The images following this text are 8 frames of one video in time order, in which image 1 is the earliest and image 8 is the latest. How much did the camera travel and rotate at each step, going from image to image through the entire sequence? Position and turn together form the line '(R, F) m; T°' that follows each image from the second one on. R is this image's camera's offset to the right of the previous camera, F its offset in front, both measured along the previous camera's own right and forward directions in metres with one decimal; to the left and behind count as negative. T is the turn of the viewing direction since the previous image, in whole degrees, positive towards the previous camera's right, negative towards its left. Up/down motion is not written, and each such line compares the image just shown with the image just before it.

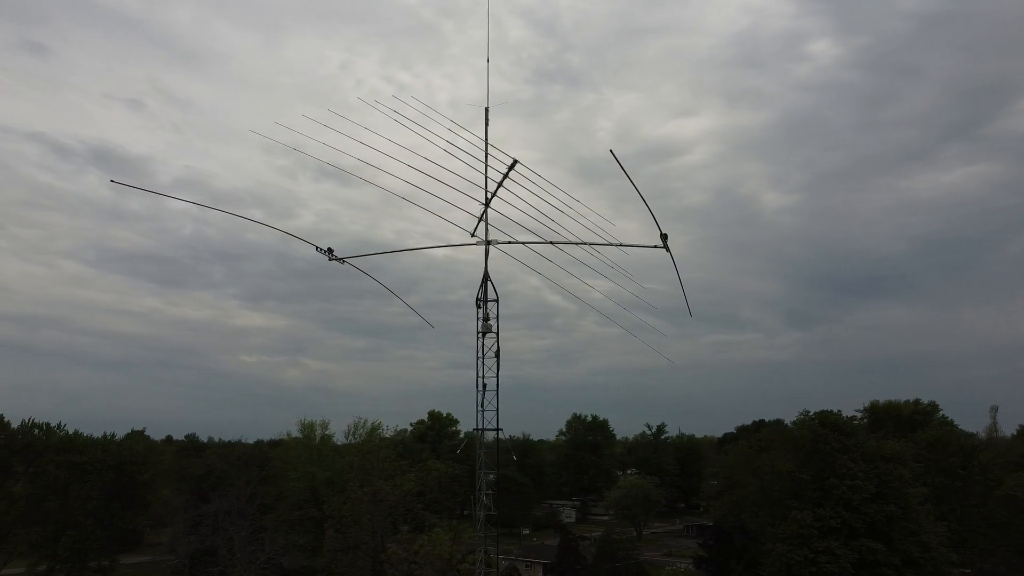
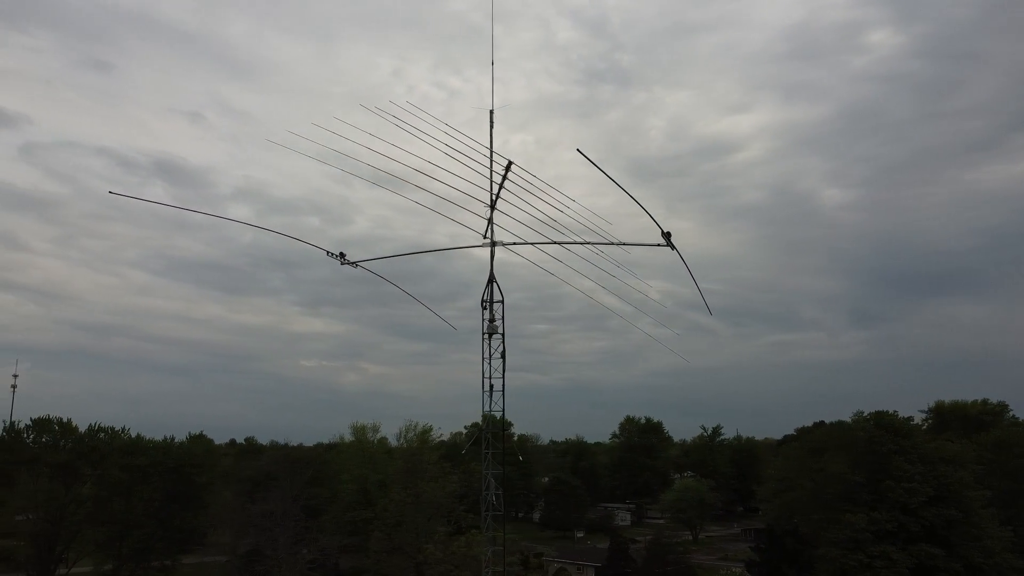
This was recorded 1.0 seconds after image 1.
(+0.3, -0.1) m; -4°
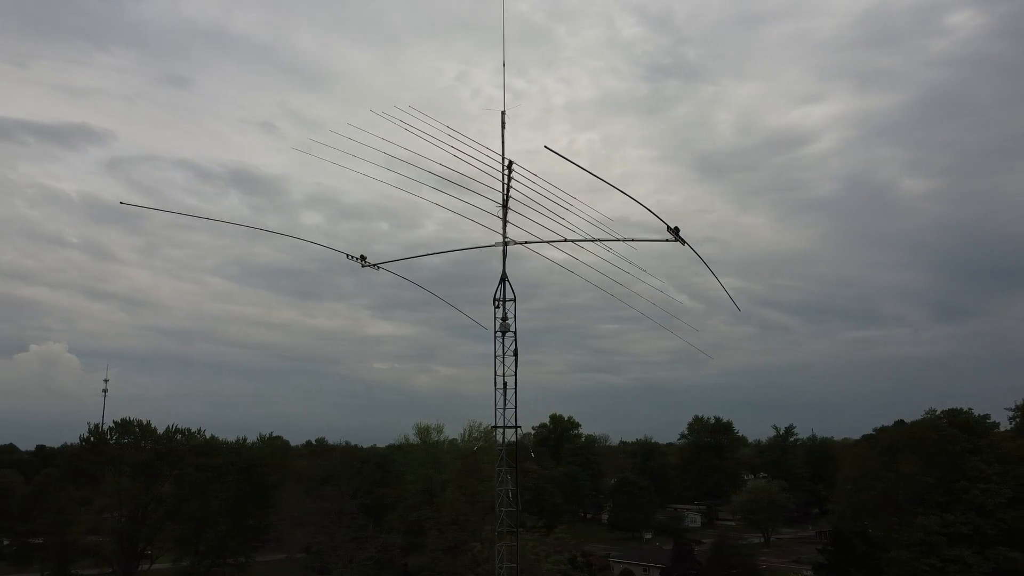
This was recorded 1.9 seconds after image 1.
(+0.3, -0.1) m; -5°
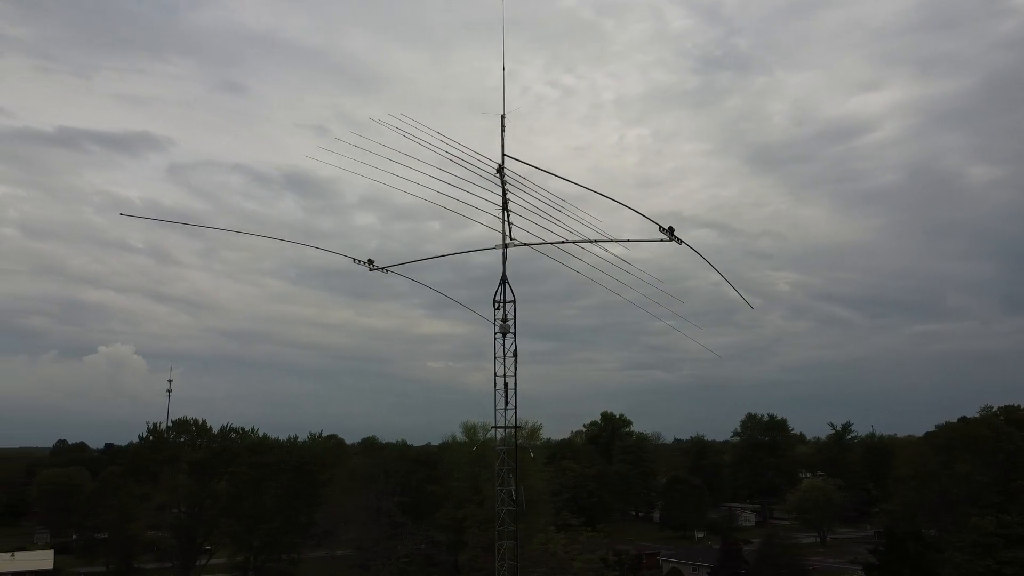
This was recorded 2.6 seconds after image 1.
(+0.3, -0.1) m; -4°
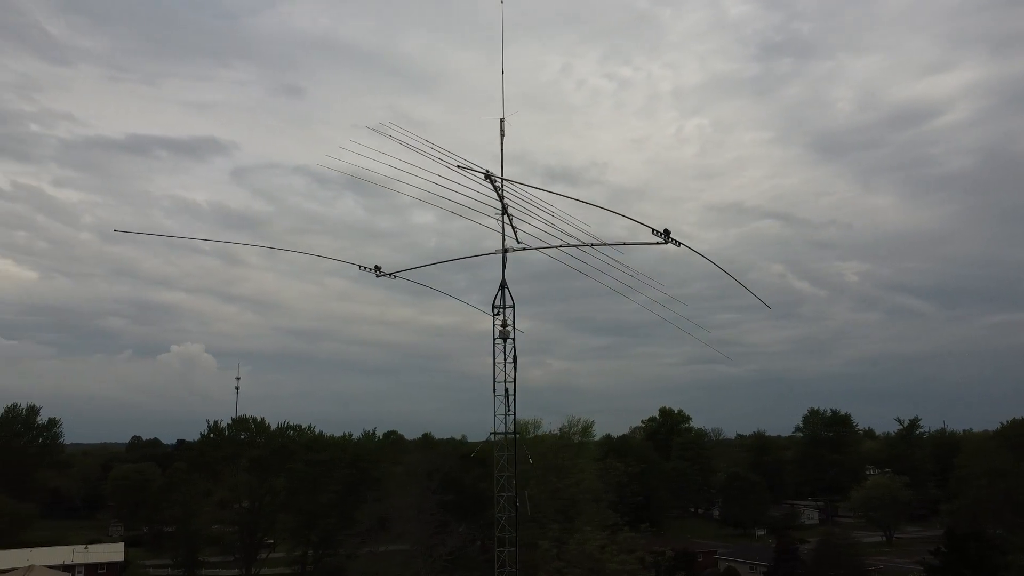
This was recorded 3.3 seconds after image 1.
(+0.4, 0.0) m; -4°
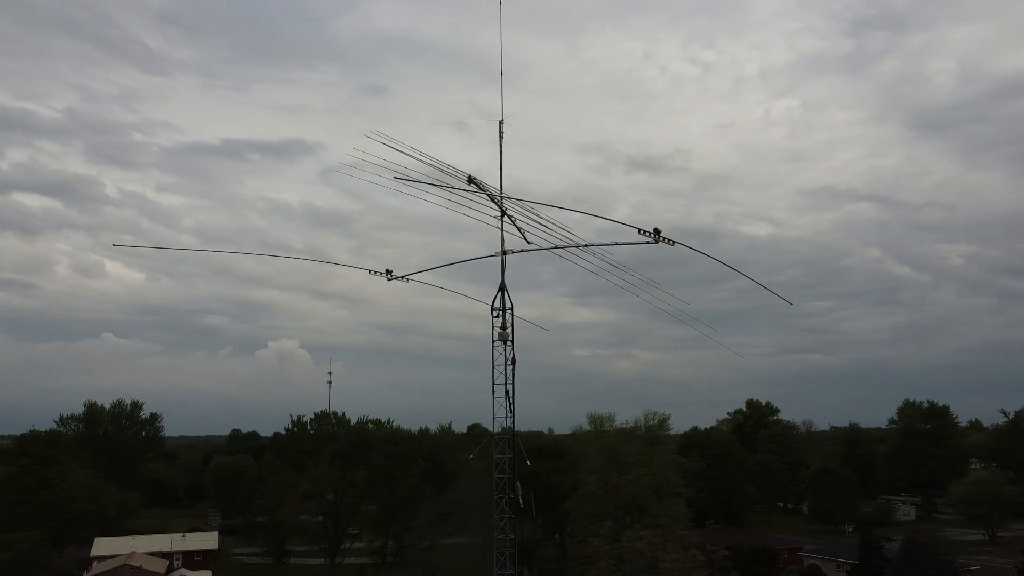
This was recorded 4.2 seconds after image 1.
(+0.5, 0.0) m; -6°
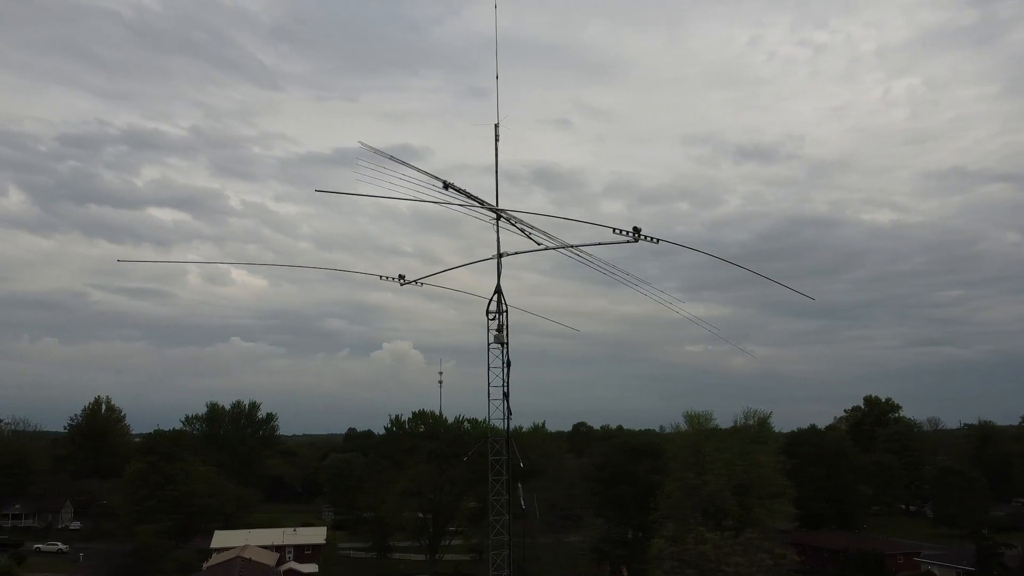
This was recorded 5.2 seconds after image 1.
(+0.7, -0.1) m; -7°
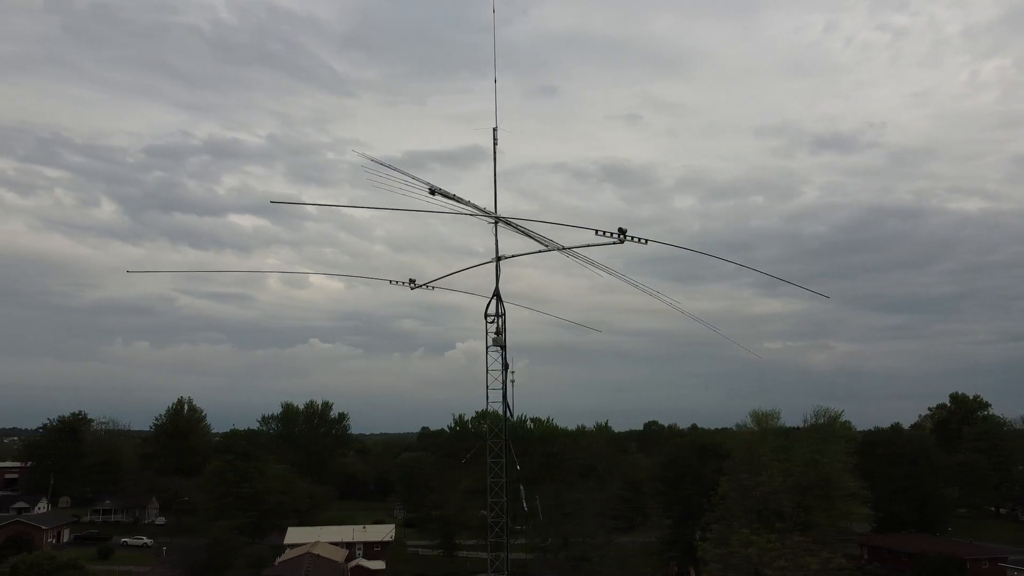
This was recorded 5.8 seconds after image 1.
(+0.4, 0.0) m; -5°
